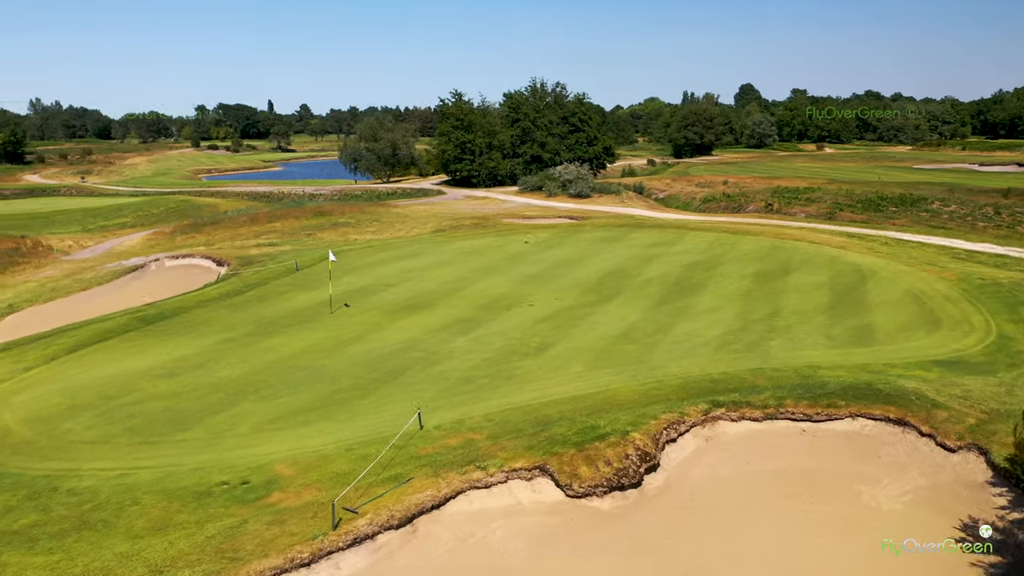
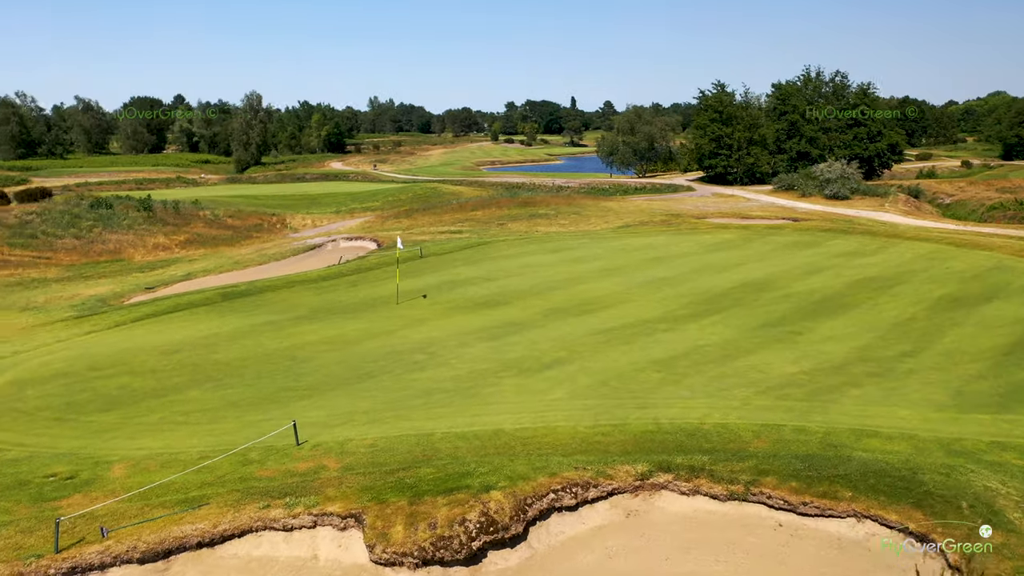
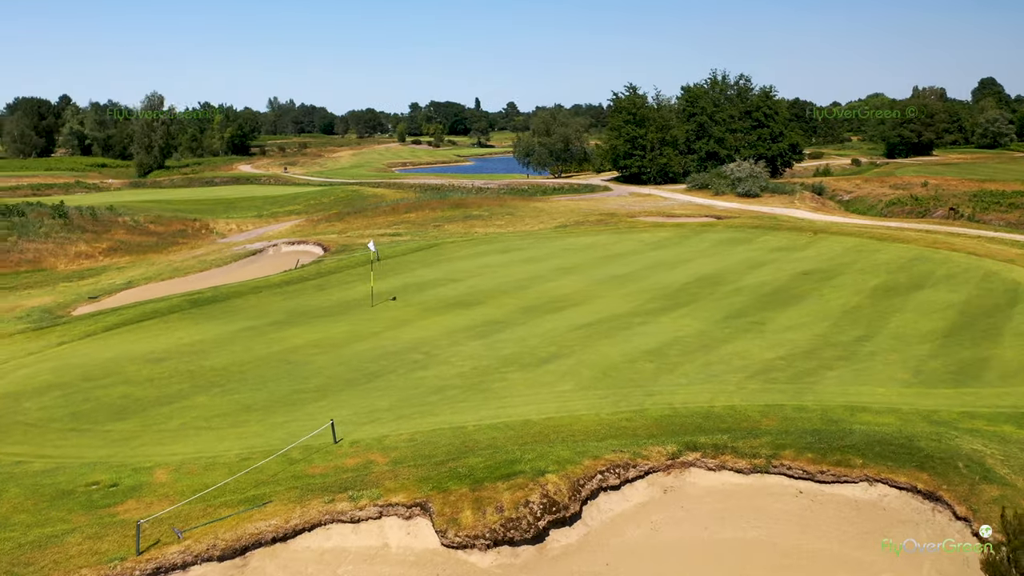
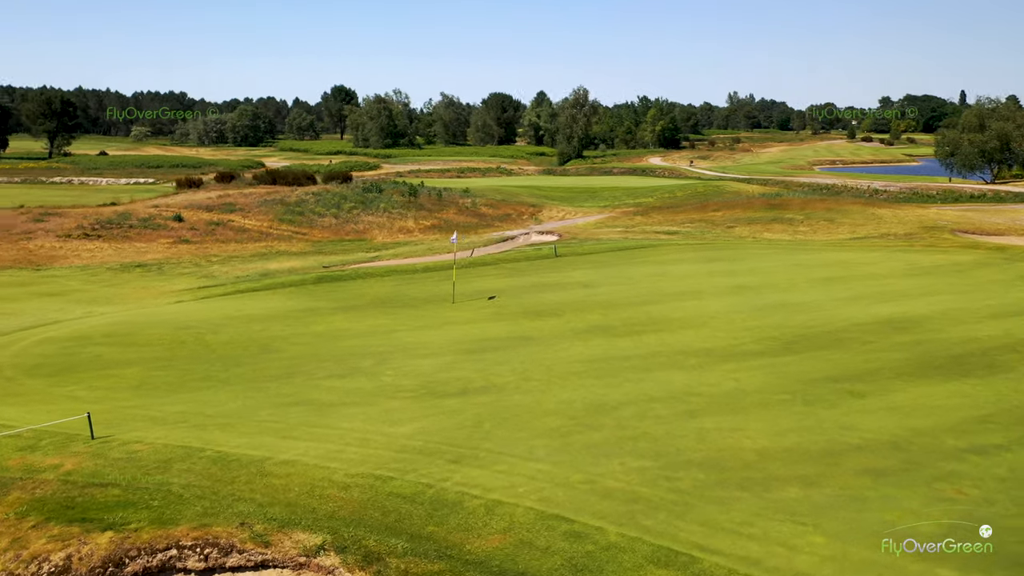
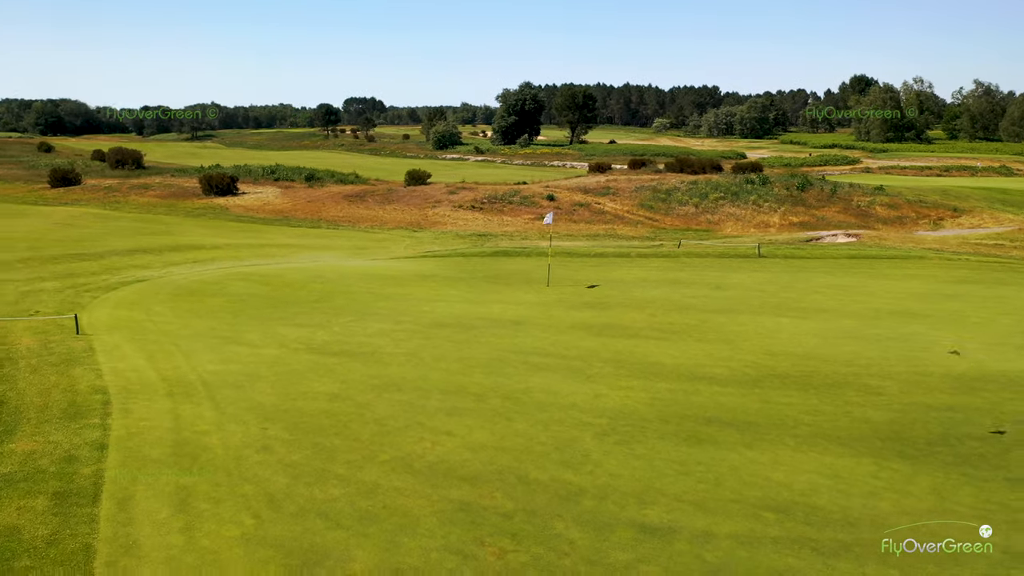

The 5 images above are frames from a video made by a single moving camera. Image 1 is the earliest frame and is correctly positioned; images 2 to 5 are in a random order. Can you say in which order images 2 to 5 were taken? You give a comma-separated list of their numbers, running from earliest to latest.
3, 2, 4, 5
